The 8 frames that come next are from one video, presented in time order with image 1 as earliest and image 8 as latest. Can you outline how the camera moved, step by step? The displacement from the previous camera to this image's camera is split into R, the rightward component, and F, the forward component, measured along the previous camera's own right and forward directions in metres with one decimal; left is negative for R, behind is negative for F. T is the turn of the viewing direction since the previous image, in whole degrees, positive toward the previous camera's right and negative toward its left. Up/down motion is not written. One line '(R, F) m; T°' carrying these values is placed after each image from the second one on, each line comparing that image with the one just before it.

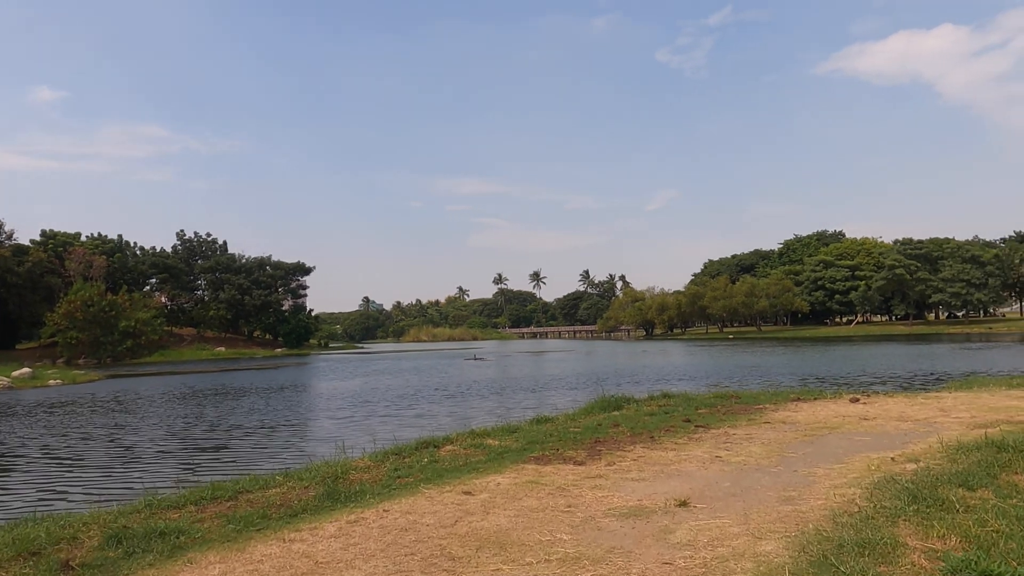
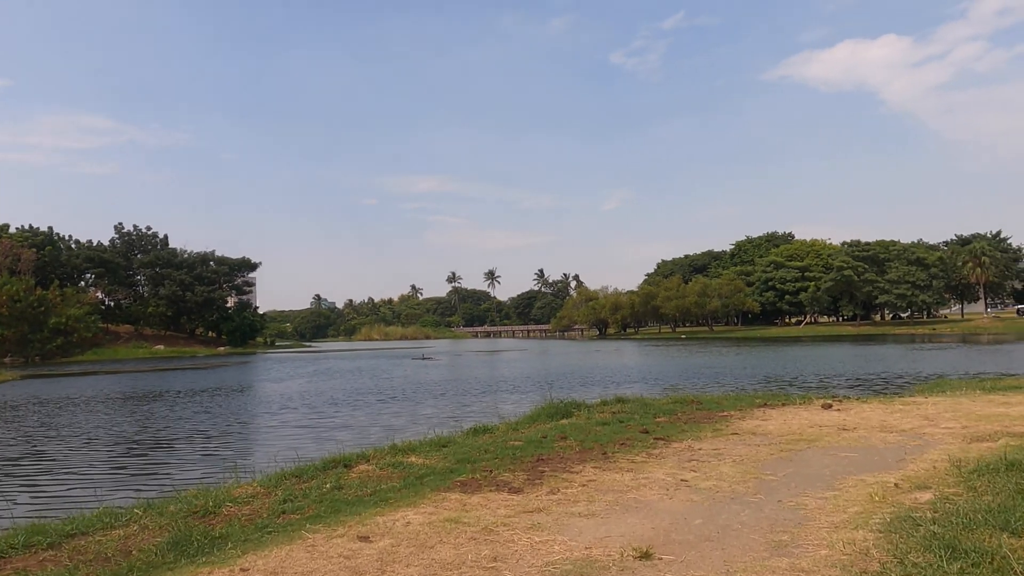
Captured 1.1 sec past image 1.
(+0.5, +3.0) m; +3°
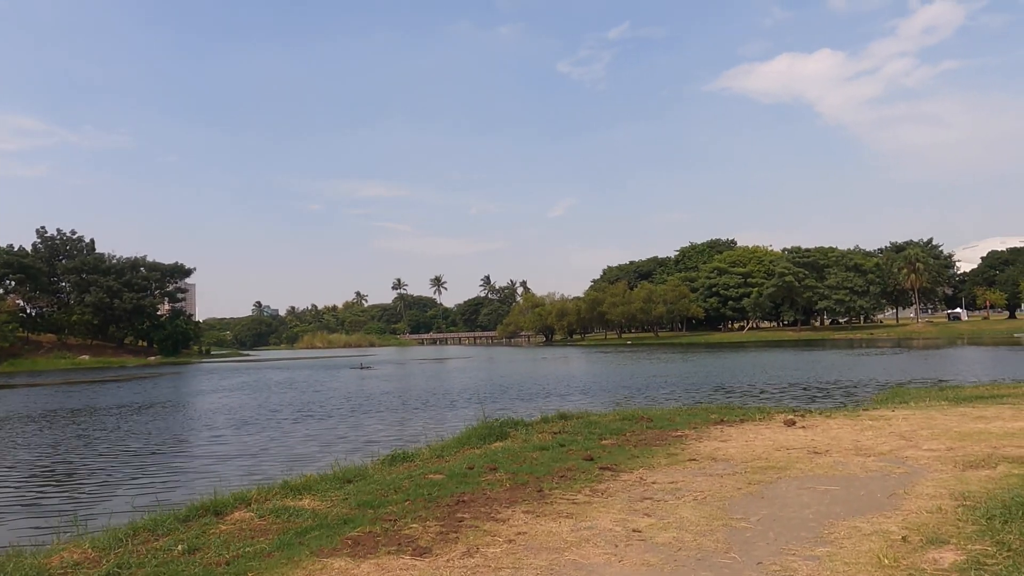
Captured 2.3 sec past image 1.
(+0.5, +2.8) m; +4°
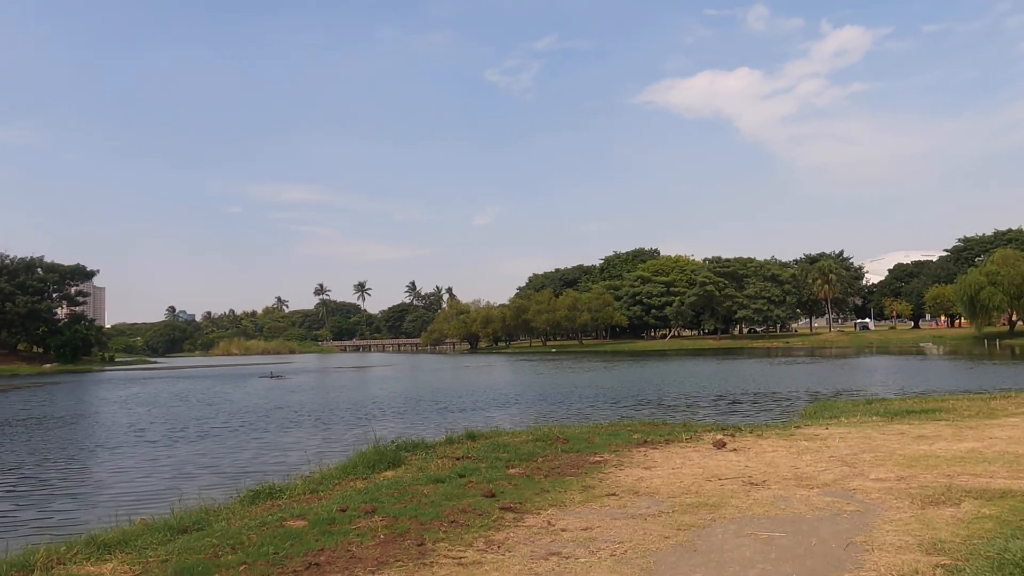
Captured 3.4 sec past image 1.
(+0.7, +2.6) m; +6°
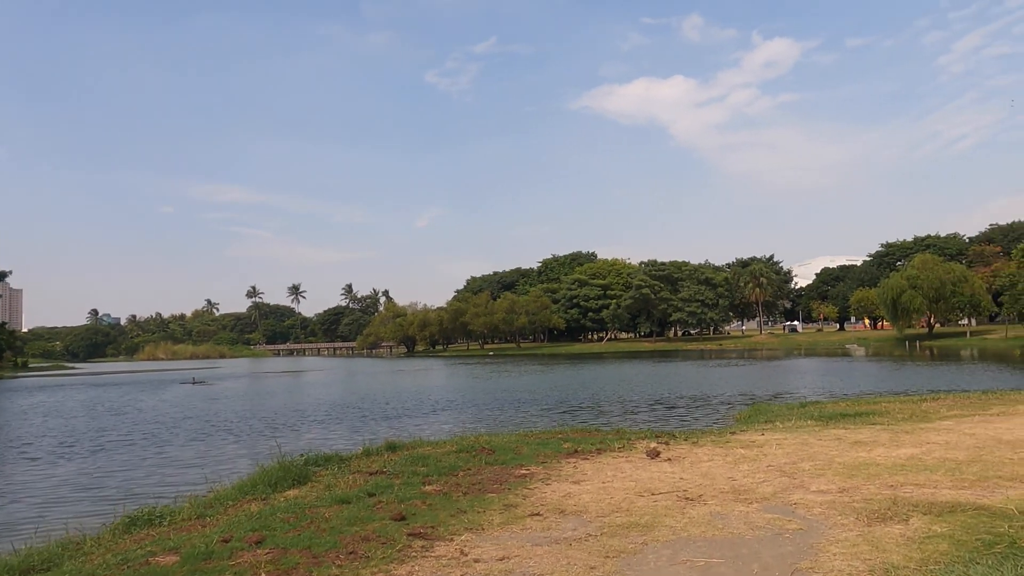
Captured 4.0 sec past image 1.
(+0.4, +1.4) m; +5°
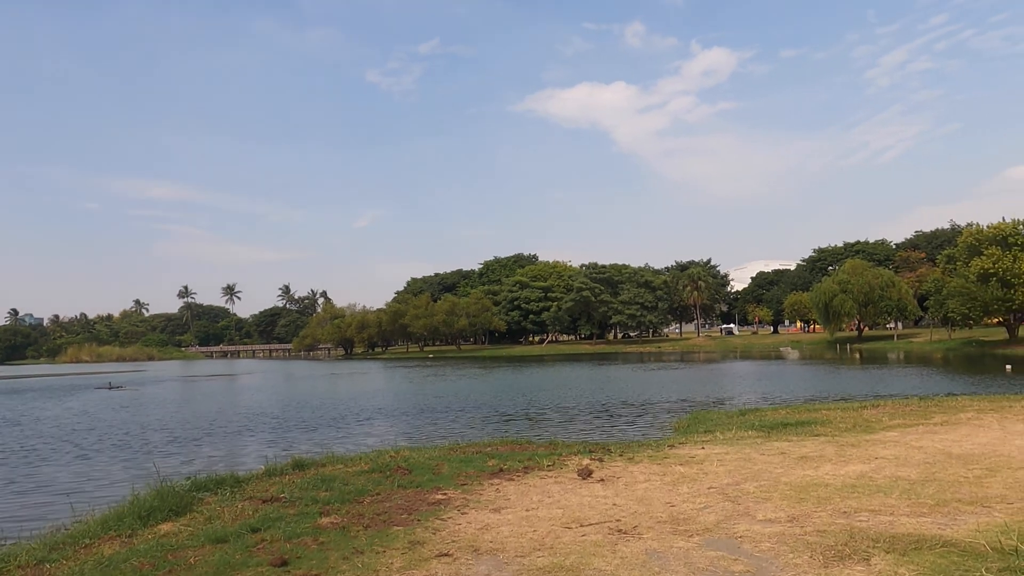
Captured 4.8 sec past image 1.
(+0.5, +1.7) m; +4°
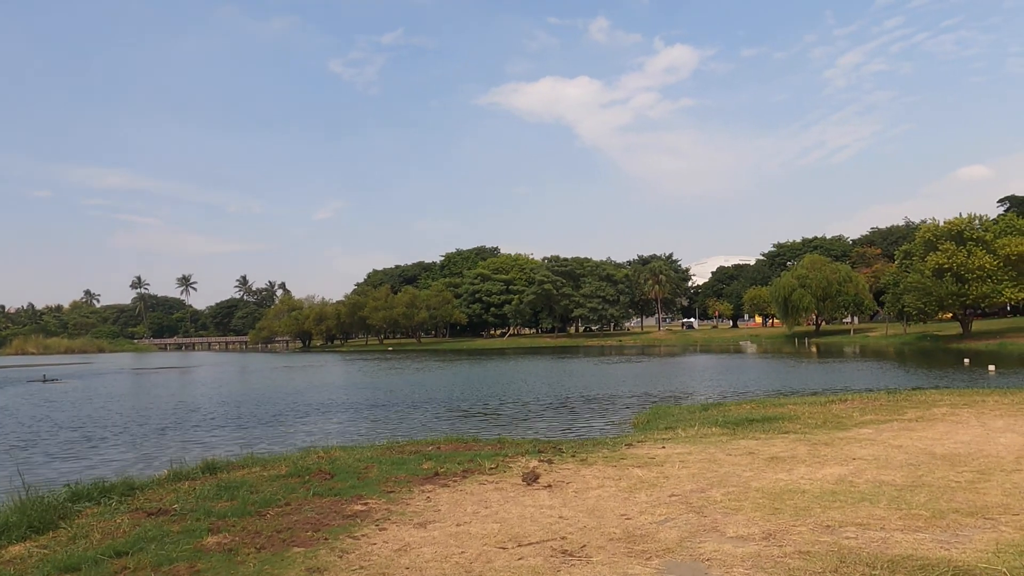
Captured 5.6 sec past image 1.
(+0.5, +2.0) m; +3°
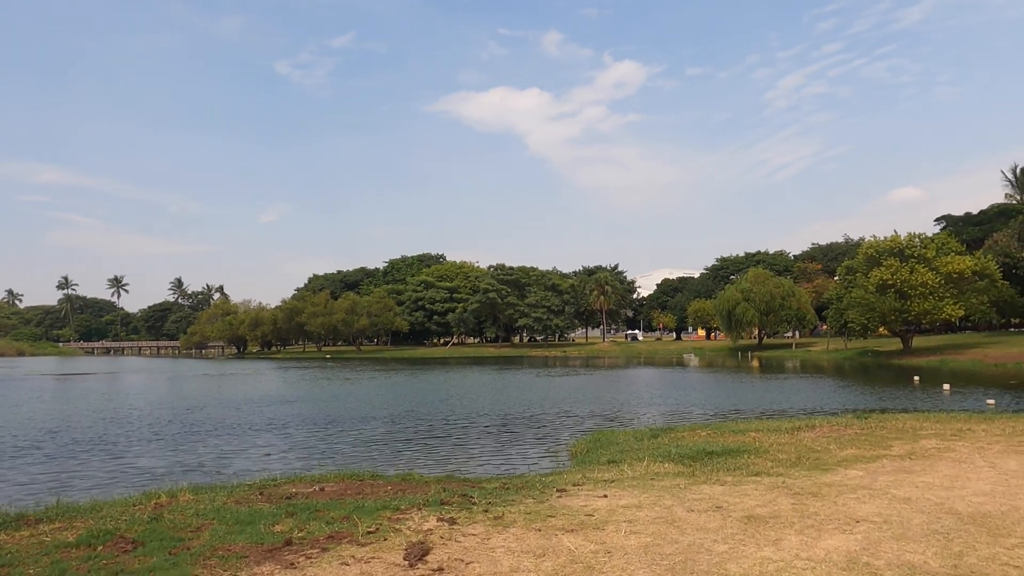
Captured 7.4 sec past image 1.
(+0.8, +4.0) m; +4°
